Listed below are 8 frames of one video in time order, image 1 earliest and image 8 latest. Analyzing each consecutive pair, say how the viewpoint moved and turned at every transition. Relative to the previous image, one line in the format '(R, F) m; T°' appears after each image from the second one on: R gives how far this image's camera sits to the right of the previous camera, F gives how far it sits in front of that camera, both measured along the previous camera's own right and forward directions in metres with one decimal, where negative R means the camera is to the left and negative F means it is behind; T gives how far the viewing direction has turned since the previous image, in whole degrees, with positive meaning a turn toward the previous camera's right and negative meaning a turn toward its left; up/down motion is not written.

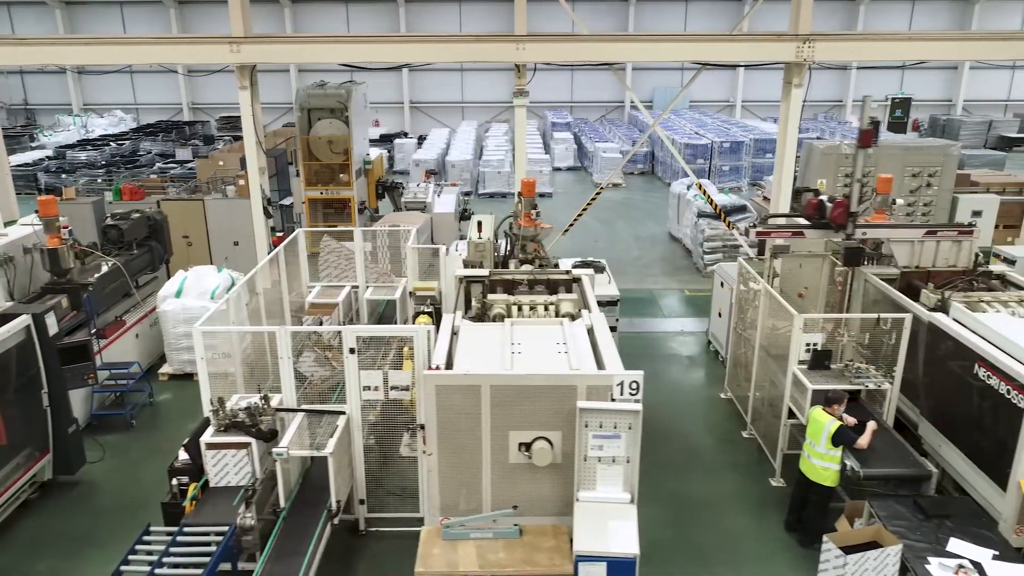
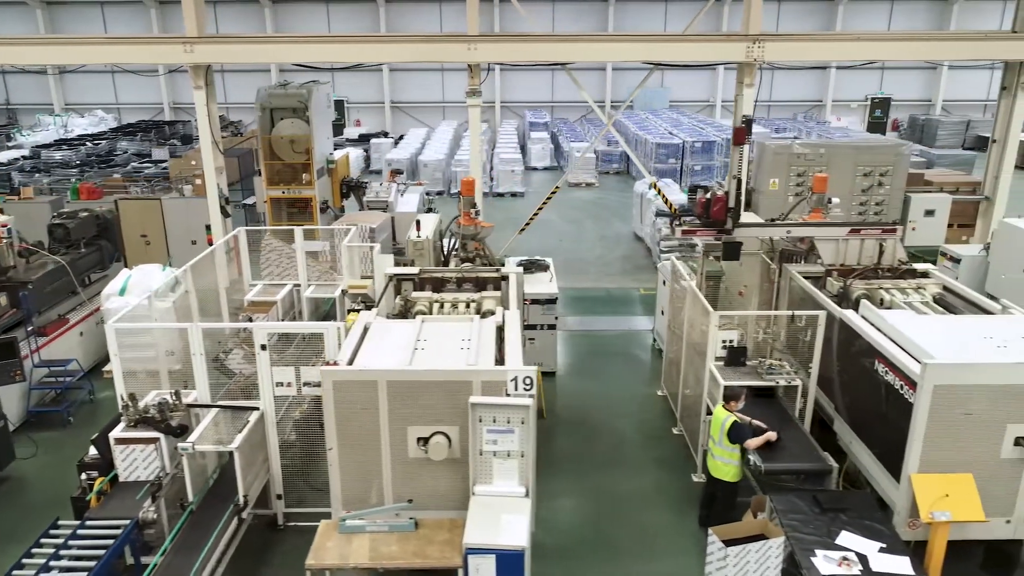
(+0.4, -0.1) m; 0°
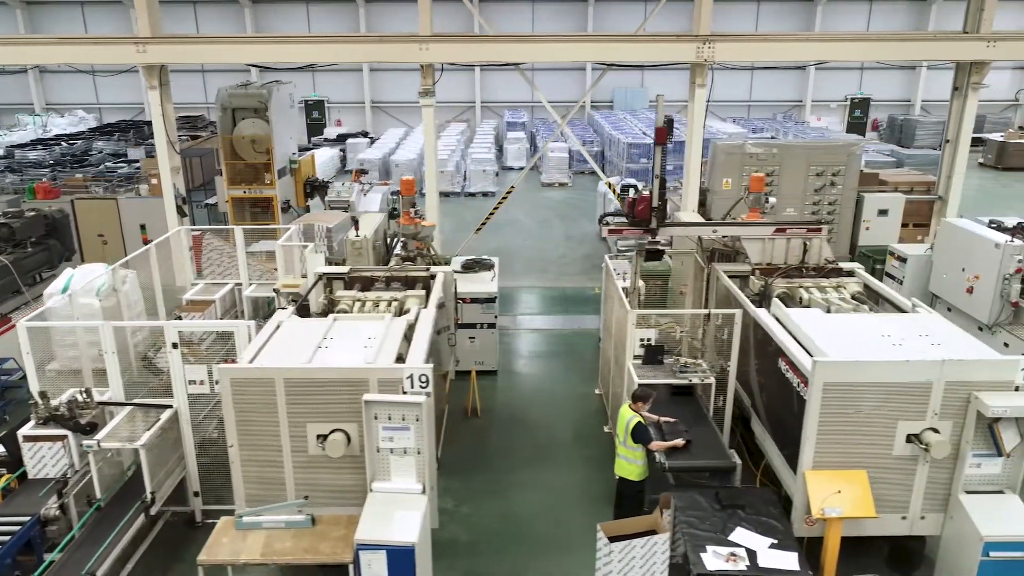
(+0.4, 0.0) m; 0°
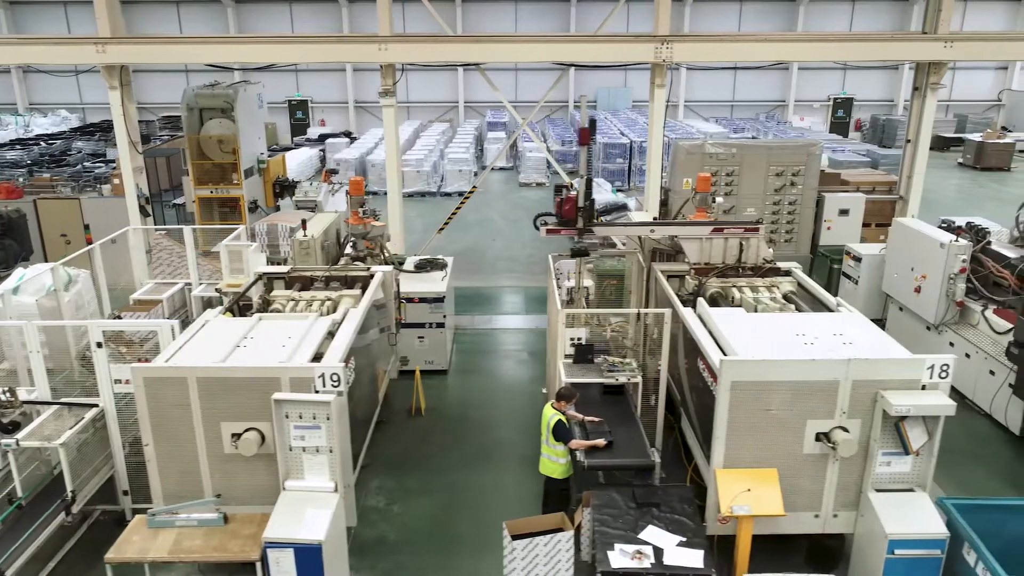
(+0.4, 0.0) m; 0°
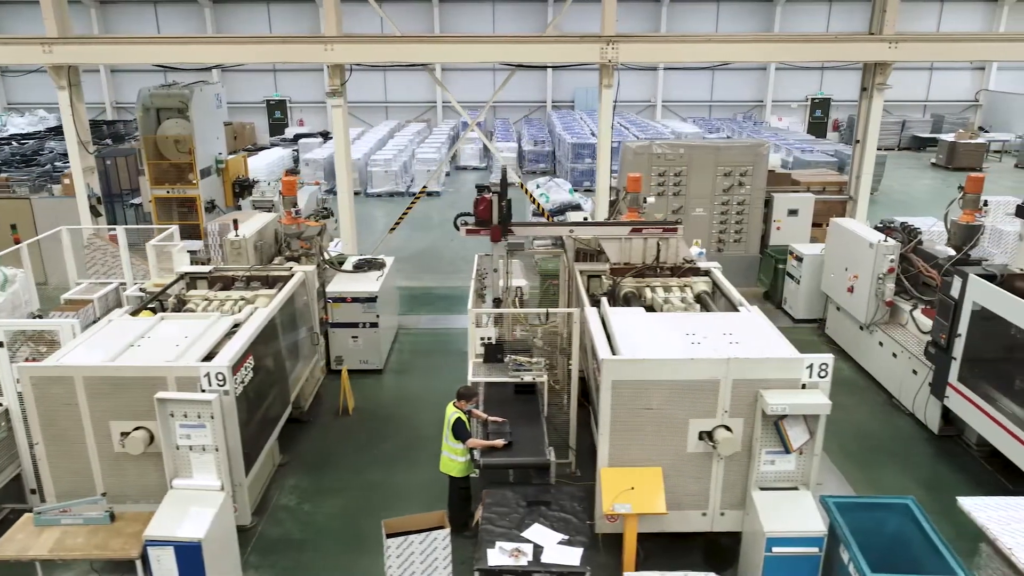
(+0.5, 0.0) m; 0°
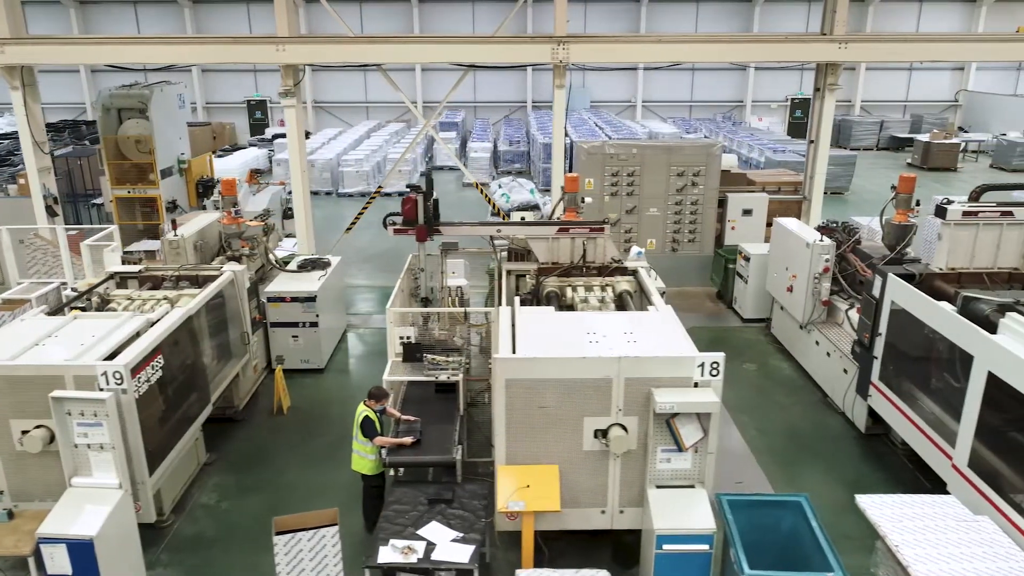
(+0.4, 0.0) m; 0°
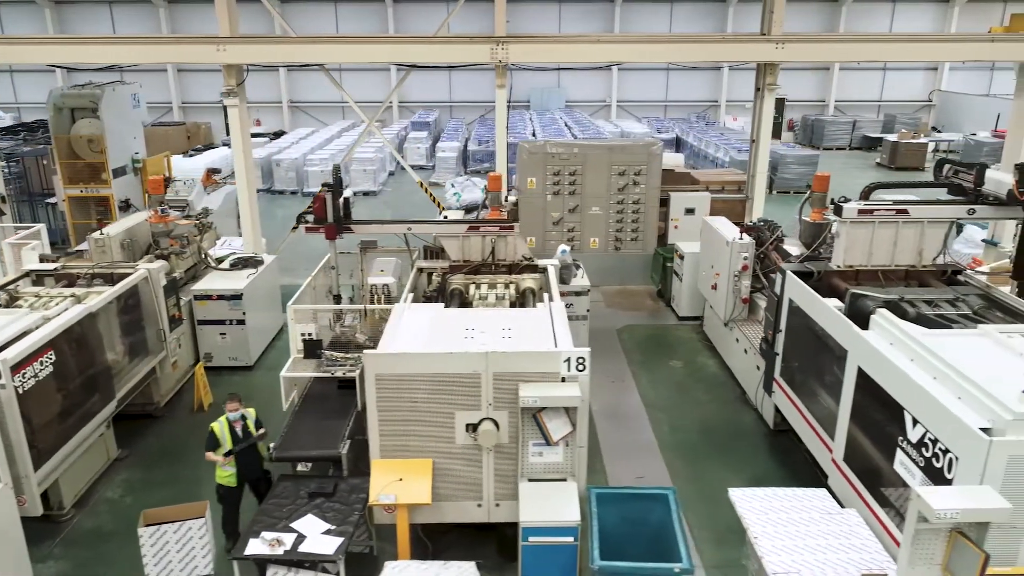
(+0.5, -0.1) m; 0°
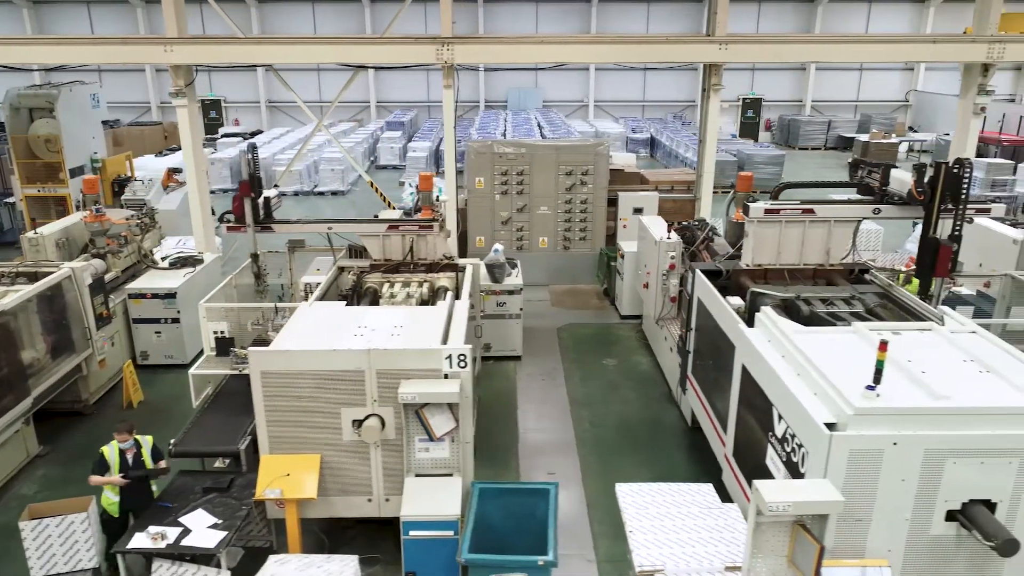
(+0.5, -0.1) m; 0°
